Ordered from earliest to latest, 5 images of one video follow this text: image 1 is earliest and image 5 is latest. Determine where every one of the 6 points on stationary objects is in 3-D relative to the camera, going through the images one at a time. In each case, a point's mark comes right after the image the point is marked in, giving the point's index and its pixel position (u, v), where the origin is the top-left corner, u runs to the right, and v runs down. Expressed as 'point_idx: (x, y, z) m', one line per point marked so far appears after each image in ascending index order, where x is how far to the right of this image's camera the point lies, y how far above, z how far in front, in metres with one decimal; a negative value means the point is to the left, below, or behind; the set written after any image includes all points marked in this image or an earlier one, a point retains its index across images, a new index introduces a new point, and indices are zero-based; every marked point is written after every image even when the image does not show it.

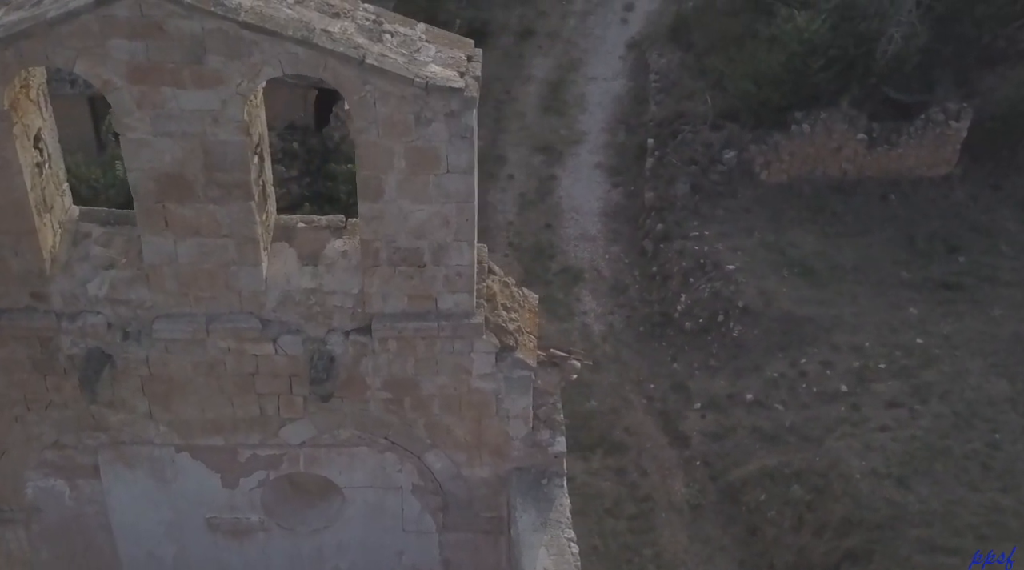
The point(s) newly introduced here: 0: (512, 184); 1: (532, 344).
0: (+0.1, +1.4, +14.3) m
1: (+0.1, -0.3, +5.4) m
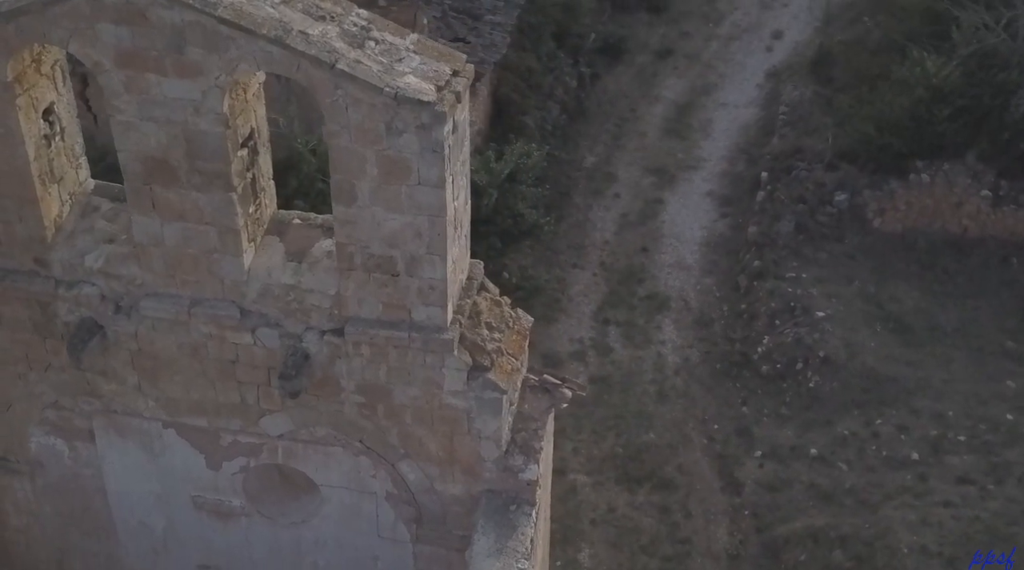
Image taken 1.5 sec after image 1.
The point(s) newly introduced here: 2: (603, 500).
0: (+1.4, +1.1, +14.1) m
1: (0.0, -0.4, +5.3) m
2: (+0.8, -2.0, +9.7) m
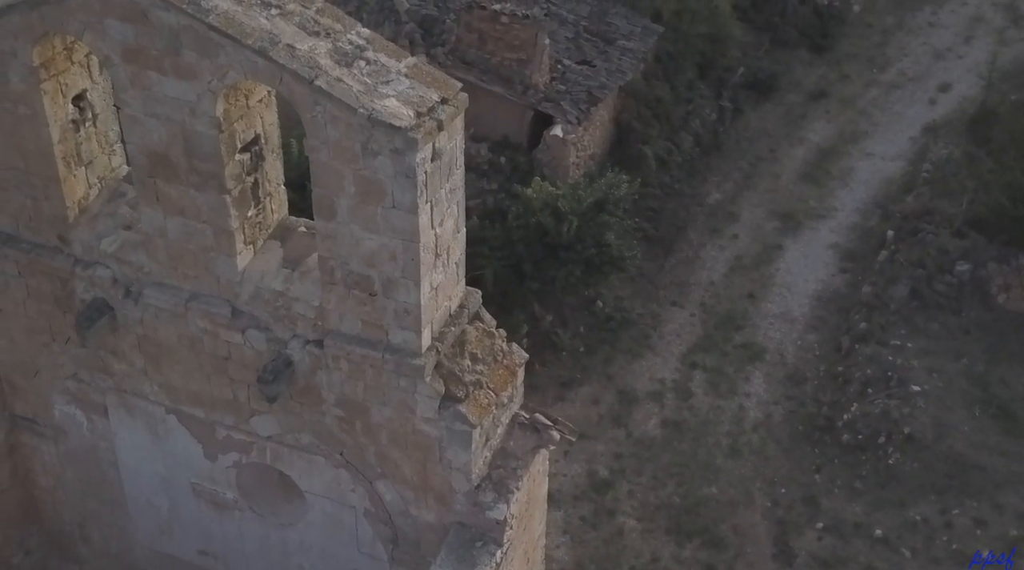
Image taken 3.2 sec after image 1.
0: (+2.9, +0.5, +13.6) m
1: (-0.1, -0.6, +5.1) m
2: (+1.2, -2.3, +9.4) m
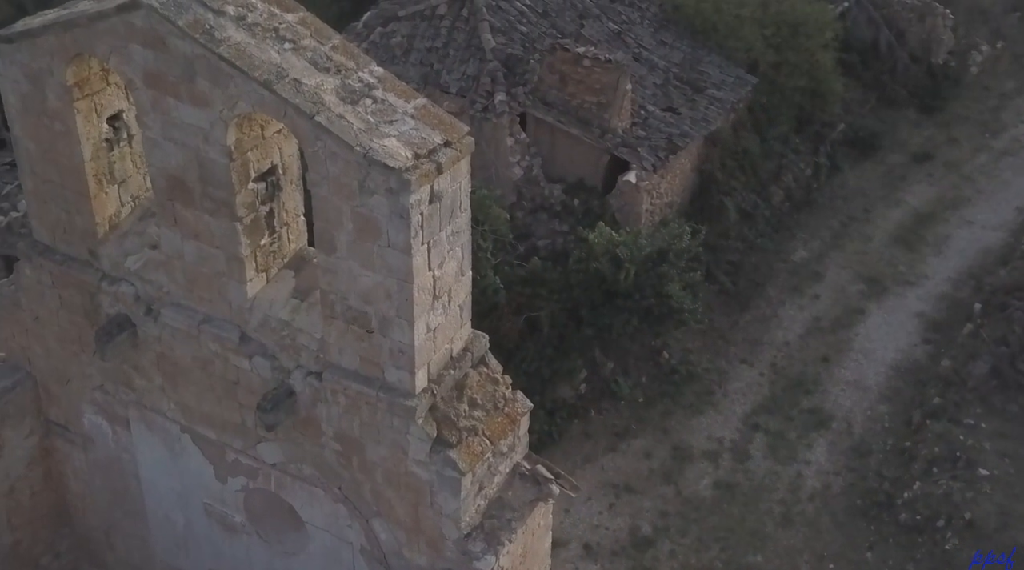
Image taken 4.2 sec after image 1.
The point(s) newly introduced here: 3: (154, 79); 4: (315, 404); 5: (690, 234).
0: (+3.7, -0.2, +13.2) m
1: (-0.1, -0.8, +5.0) m
2: (+1.5, -2.8, +9.1) m
3: (-1.6, +0.9, +4.7) m
4: (-1.0, -0.6, +5.2) m
5: (+1.9, +0.5, +11.0) m
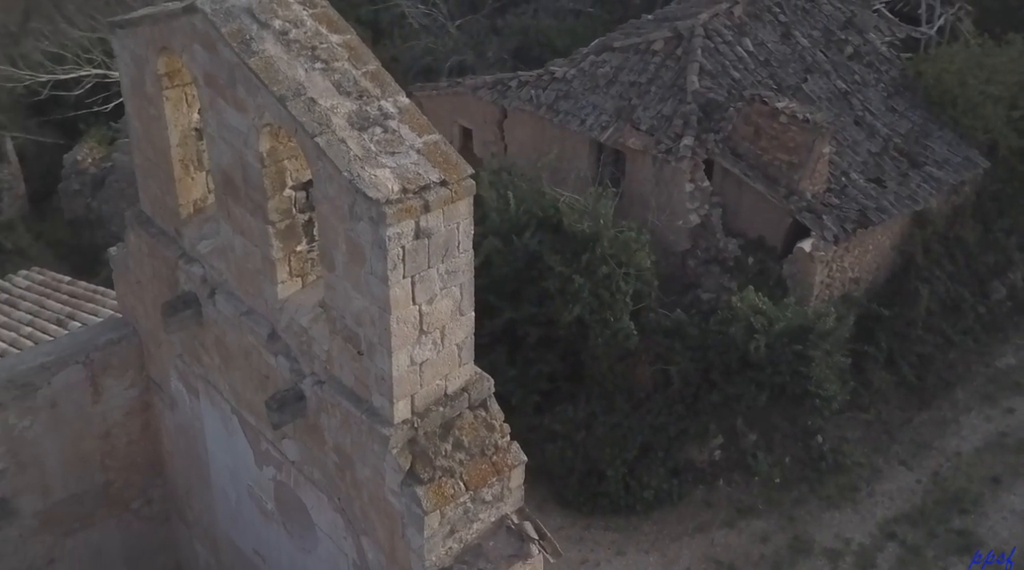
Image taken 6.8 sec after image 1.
0: (+5.5, -1.5, +11.9) m
1: (-0.3, -1.0, +5.0) m
2: (+1.9, -3.4, +8.5) m
3: (-1.4, +1.0, +5.0) m
4: (-1.0, -0.6, +5.4) m
5: (+3.3, -0.3, +10.2) m
